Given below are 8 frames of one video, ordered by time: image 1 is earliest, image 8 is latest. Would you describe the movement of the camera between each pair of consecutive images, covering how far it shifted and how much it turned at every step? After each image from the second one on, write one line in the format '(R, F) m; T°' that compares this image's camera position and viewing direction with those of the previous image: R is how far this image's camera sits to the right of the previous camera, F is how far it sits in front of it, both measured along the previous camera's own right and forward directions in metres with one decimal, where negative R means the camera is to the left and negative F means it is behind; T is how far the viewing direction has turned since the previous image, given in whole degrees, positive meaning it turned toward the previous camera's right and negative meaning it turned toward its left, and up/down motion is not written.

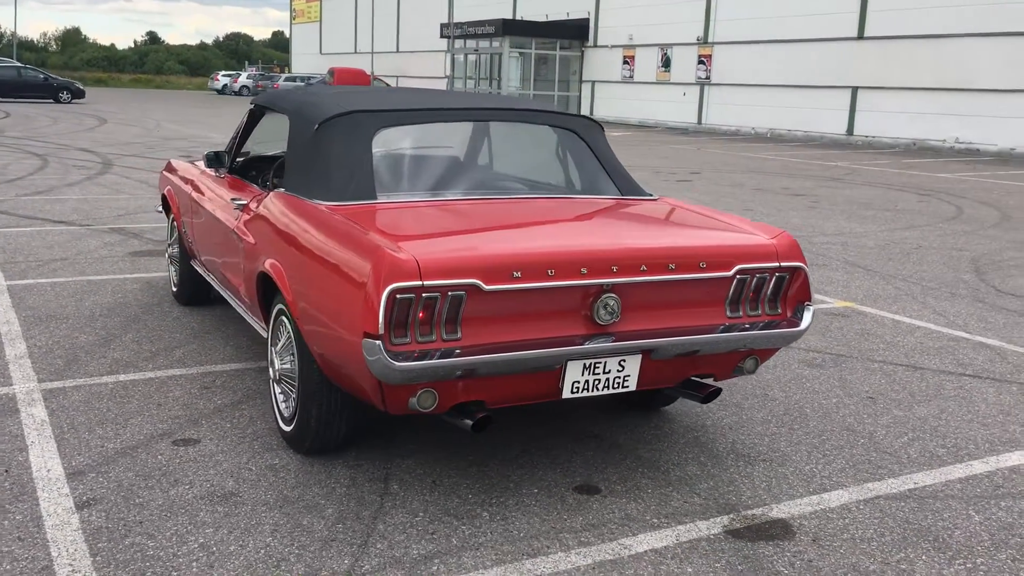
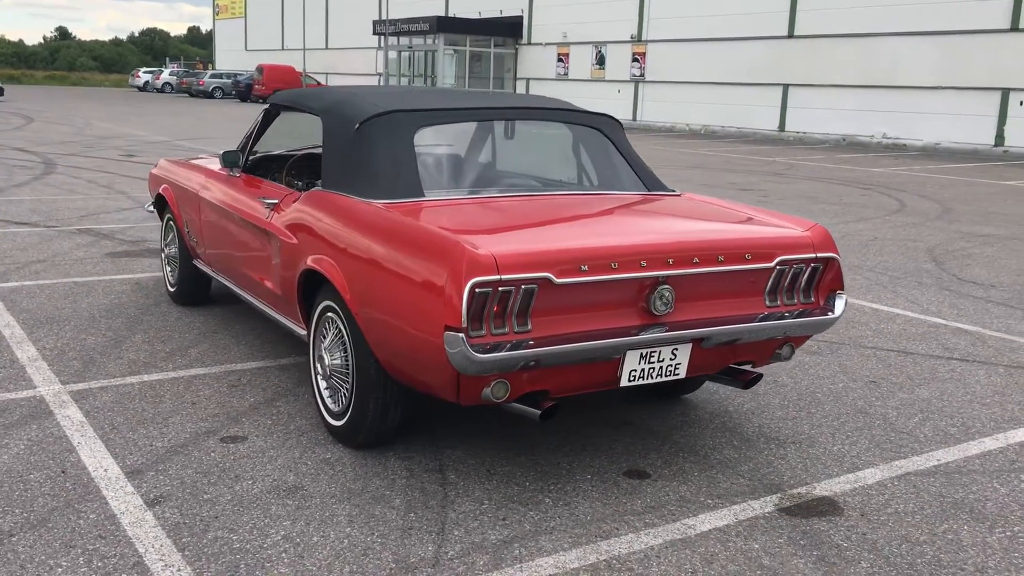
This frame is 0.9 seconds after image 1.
(-0.4, -0.1) m; +4°
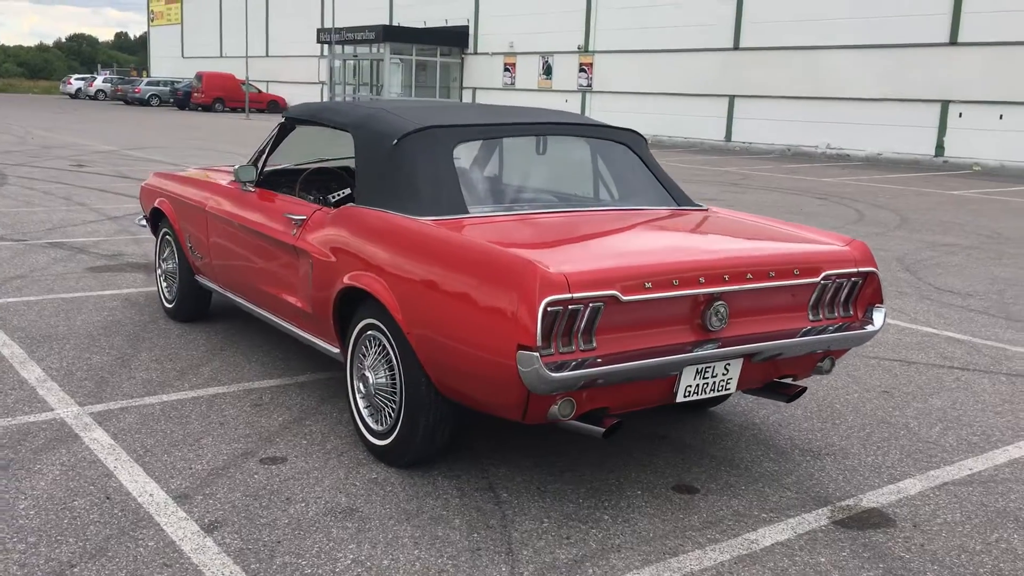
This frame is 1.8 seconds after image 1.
(-0.4, 0.0) m; +4°
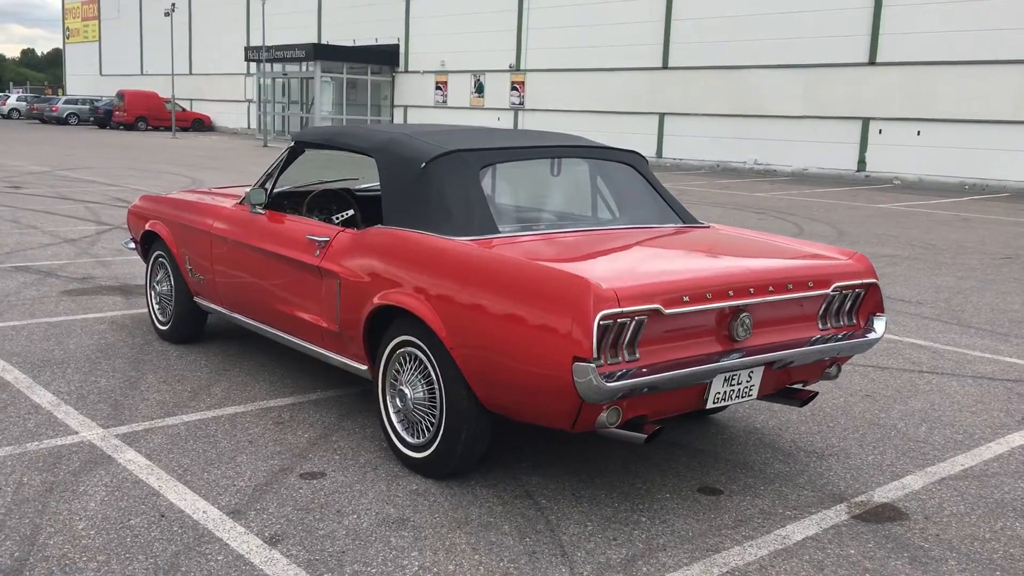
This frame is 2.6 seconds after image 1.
(-0.4, -0.2) m; +4°
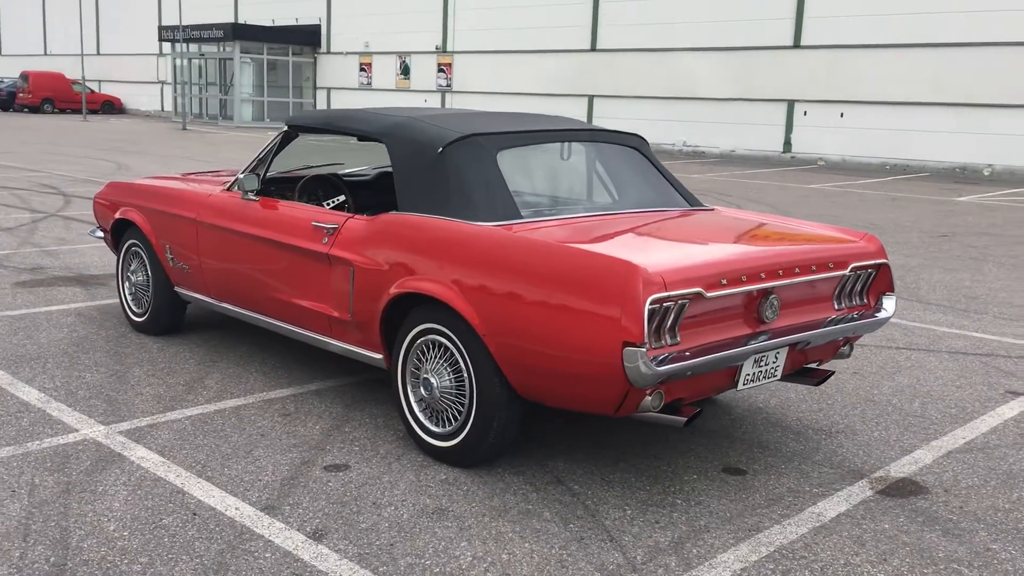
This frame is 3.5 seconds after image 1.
(-0.4, +0.1) m; +5°
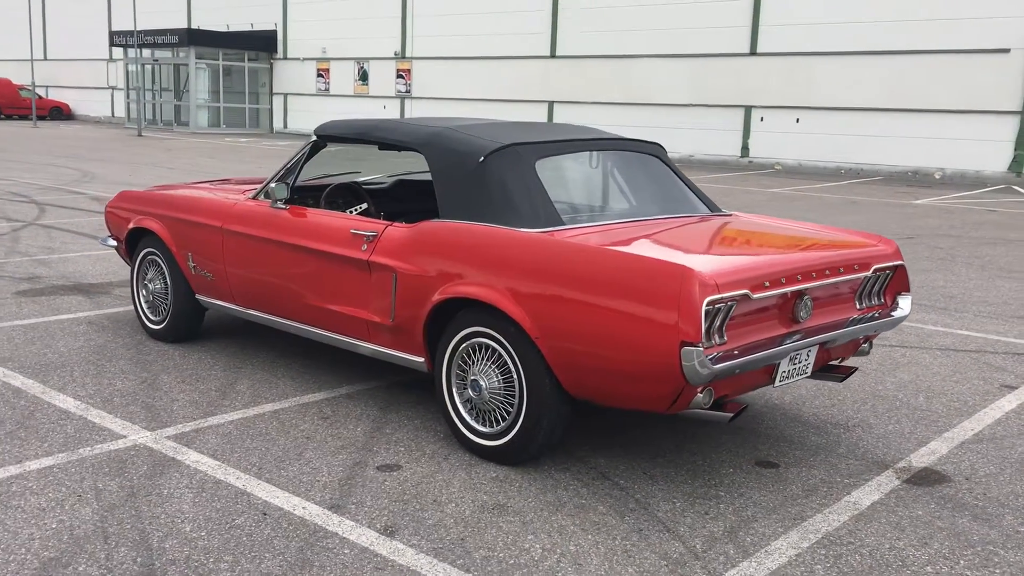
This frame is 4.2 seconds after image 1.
(-0.4, -0.1) m; +3°
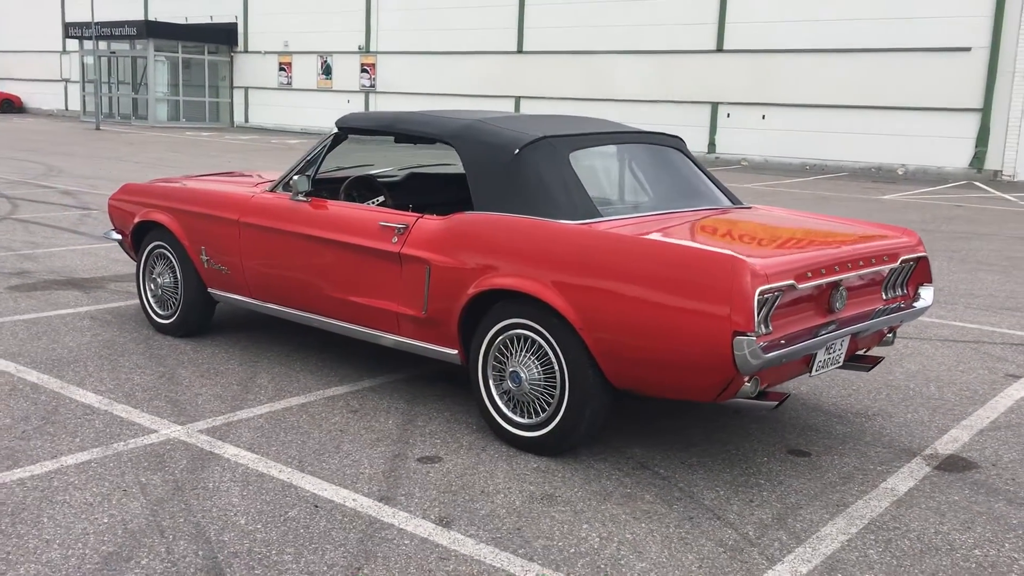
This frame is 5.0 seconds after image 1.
(-0.3, 0.0) m; +3°
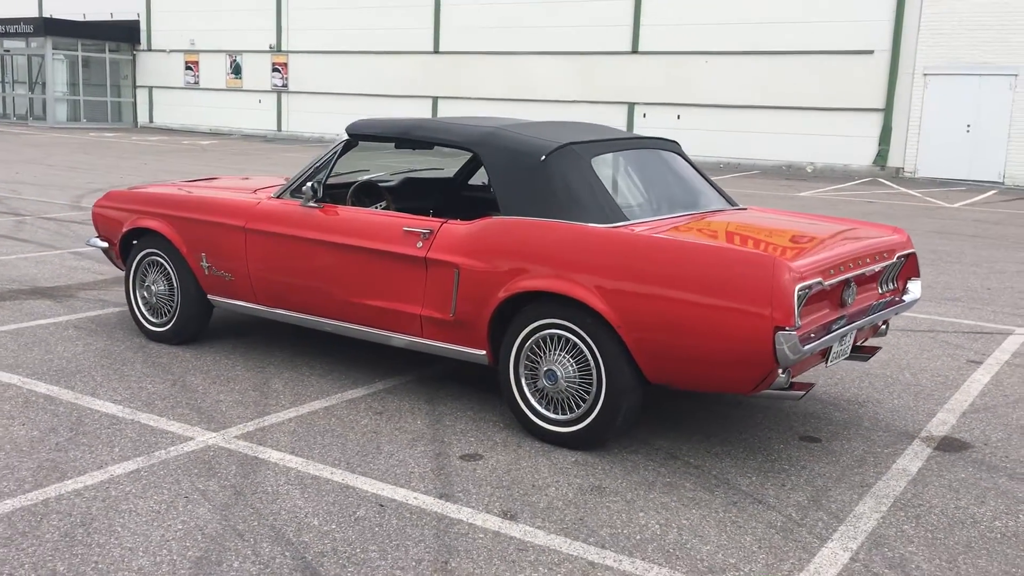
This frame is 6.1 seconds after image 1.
(-0.5, -0.1) m; +6°
